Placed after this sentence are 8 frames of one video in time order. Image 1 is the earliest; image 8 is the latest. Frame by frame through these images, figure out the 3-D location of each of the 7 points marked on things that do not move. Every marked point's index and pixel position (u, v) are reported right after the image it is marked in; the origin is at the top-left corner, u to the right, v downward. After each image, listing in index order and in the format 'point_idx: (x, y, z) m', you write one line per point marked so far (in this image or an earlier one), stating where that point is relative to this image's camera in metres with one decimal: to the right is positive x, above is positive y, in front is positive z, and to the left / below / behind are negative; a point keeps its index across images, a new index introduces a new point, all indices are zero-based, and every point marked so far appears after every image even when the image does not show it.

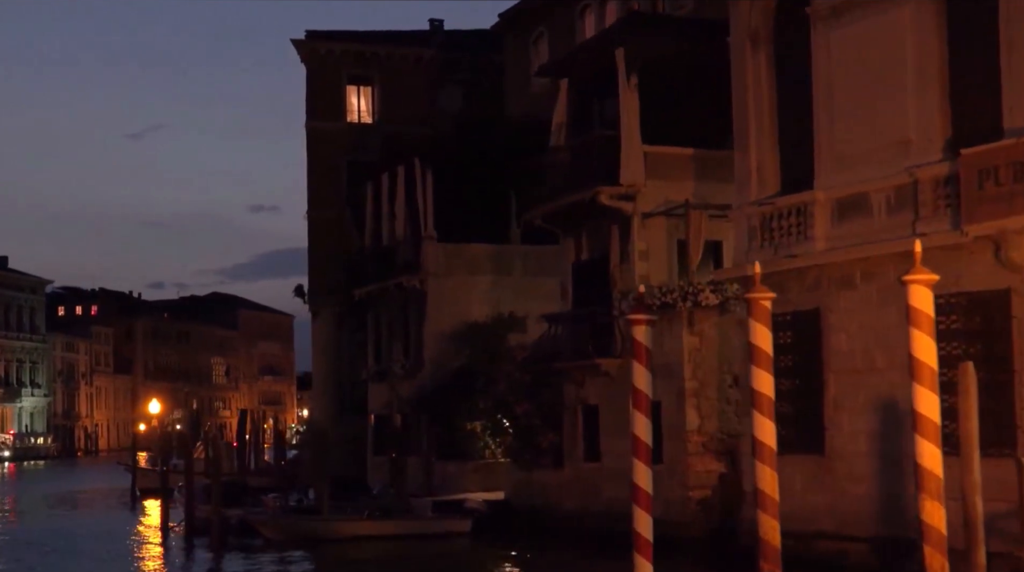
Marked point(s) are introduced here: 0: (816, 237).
0: (+4.2, +0.7, +19.6) m
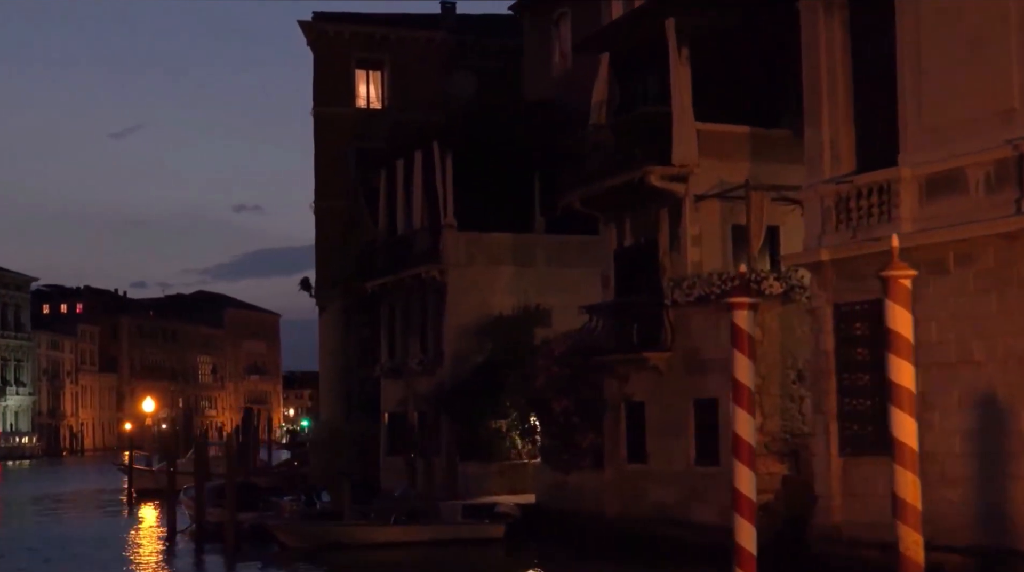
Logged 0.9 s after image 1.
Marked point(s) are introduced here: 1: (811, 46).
0: (+5.0, +0.9, +17.8) m
1: (+4.2, +3.4, +19.6) m
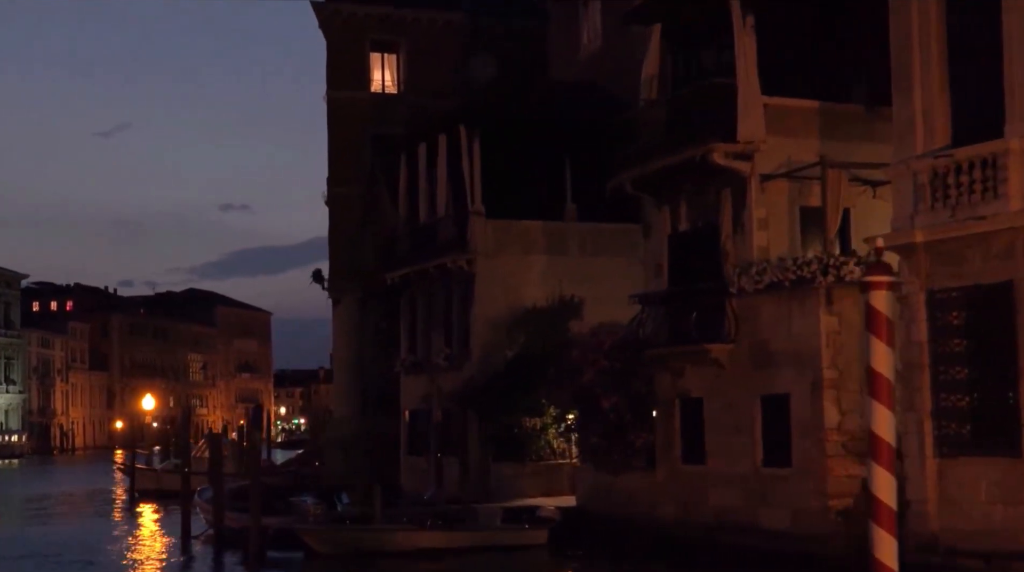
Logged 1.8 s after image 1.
0: (+5.8, +1.1, +16.2) m
1: (+5.0, +3.6, +18.0) m
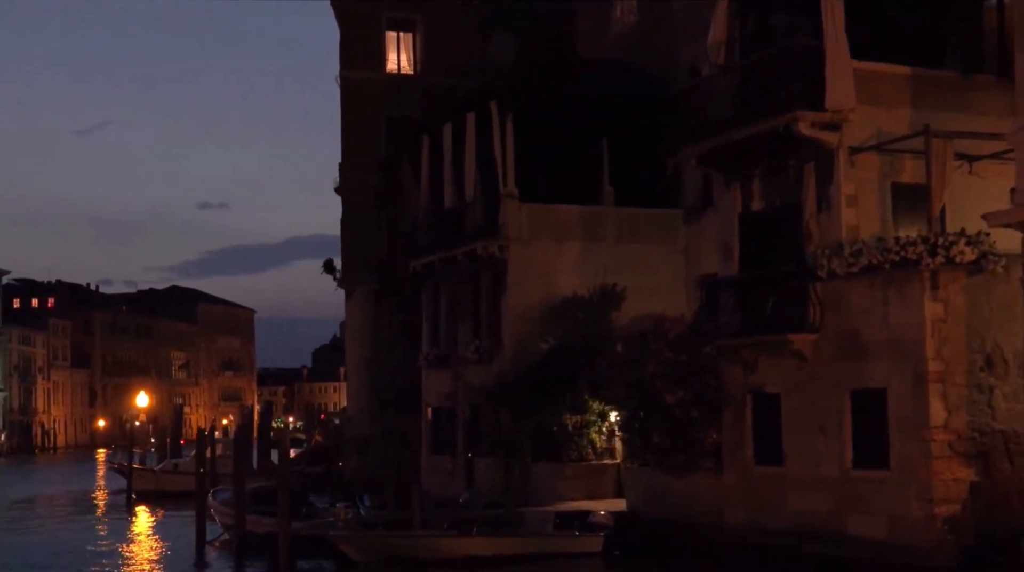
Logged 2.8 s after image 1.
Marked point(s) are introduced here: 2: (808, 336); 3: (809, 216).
0: (+6.7, +1.3, +14.3) m
1: (+5.9, +3.8, +16.1) m
2: (+4.0, -0.7, +19.0) m
3: (+4.1, +1.0, +19.3) m
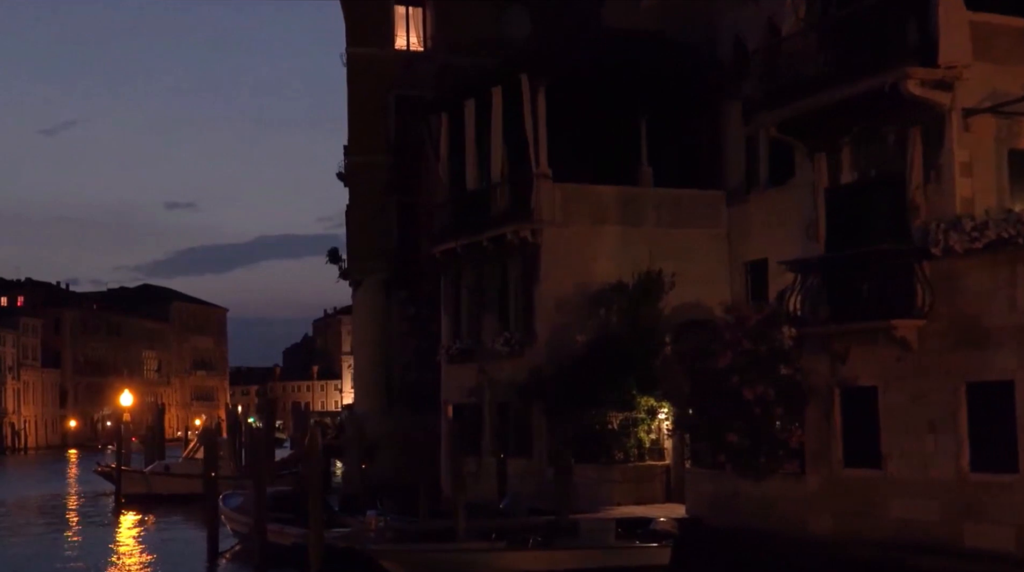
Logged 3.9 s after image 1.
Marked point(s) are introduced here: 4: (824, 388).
0: (+7.6, +1.5, +12.2) m
1: (+6.8, +4.0, +14.0) m
2: (+4.9, -0.4, +16.8) m
3: (+4.9, +1.2, +17.1) m
4: (+4.2, -1.3, +18.5) m
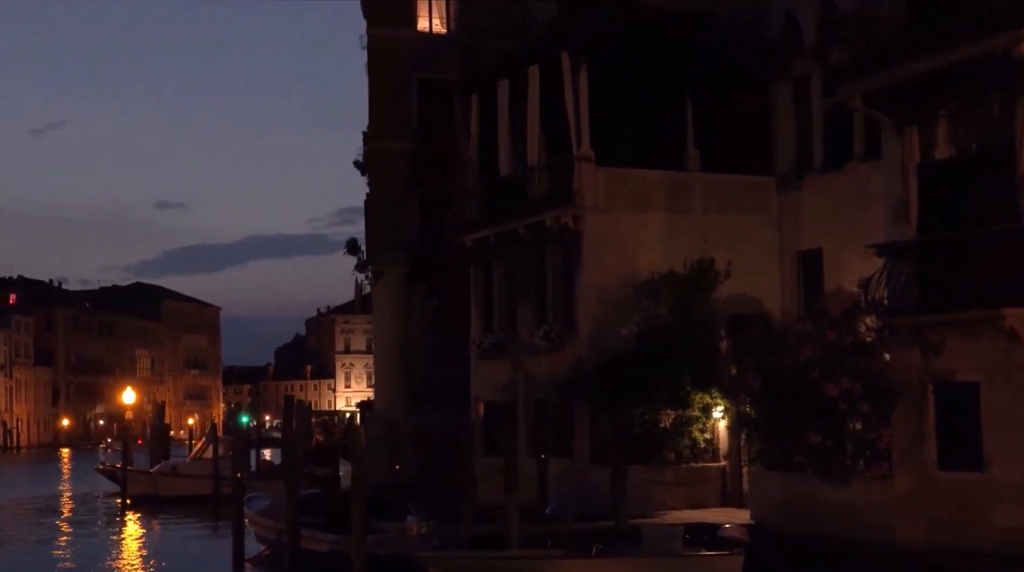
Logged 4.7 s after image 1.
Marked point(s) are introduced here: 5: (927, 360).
0: (+8.5, +1.7, +10.7) m
1: (+7.6, +4.2, +12.5) m
2: (+5.7, -0.3, +15.3) m
3: (+5.7, +1.4, +15.6) m
4: (+4.9, -1.2, +17.0) m
5: (+5.0, -0.9, +16.9) m
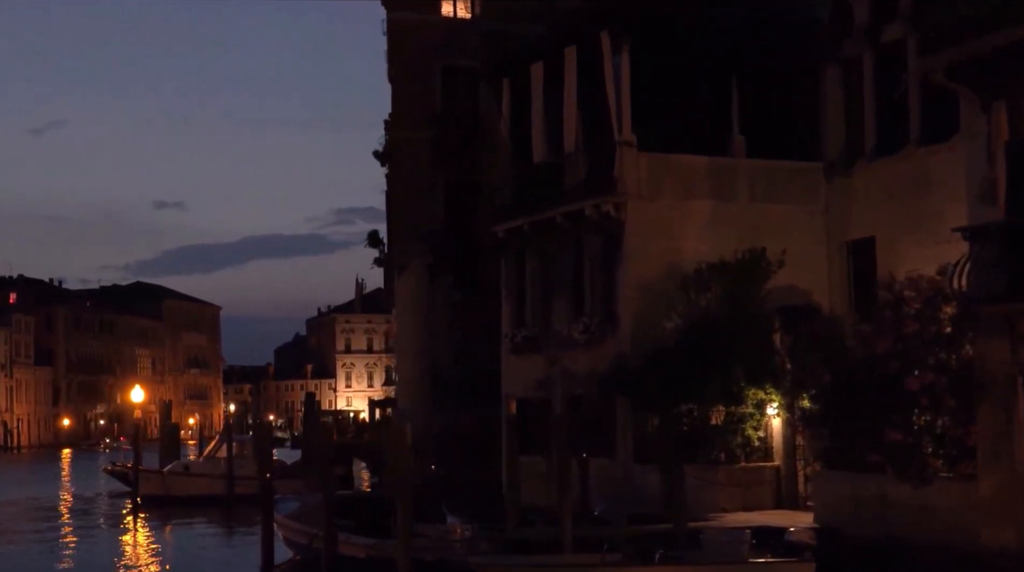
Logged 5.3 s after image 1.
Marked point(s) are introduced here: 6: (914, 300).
0: (+9.1, +1.8, +9.5) m
1: (+8.3, +4.4, +11.3) m
2: (+6.3, -0.1, +14.1) m
3: (+6.4, +1.5, +14.4) m
4: (+5.6, -1.0, +15.8) m
5: (+5.7, -0.7, +15.7) m
6: (+4.8, -0.1, +17.1) m
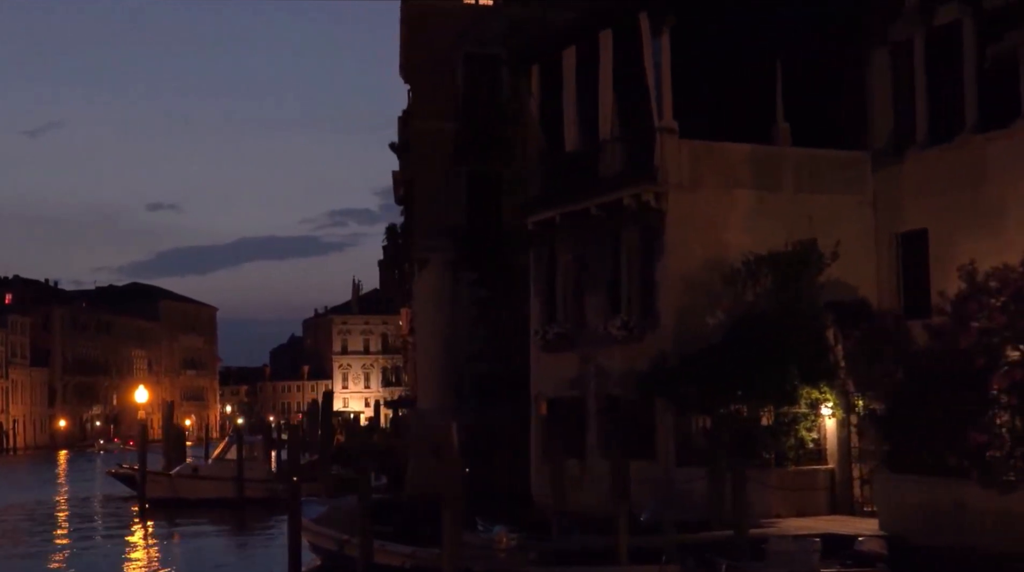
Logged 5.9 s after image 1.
0: (+9.7, +2.0, +8.4) m
1: (+8.9, +4.5, +10.2) m
2: (+6.9, 0.0, +13.0) m
3: (+7.0, +1.6, +13.3) m
4: (+6.2, -0.9, +14.7) m
5: (+6.3, -0.6, +14.6) m
6: (+5.4, 0.0, +16.0) m
